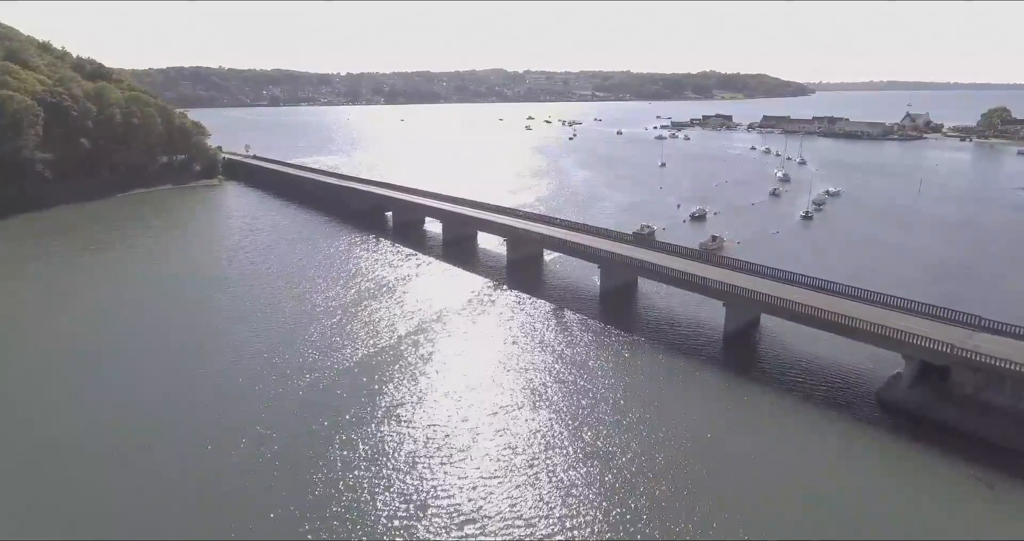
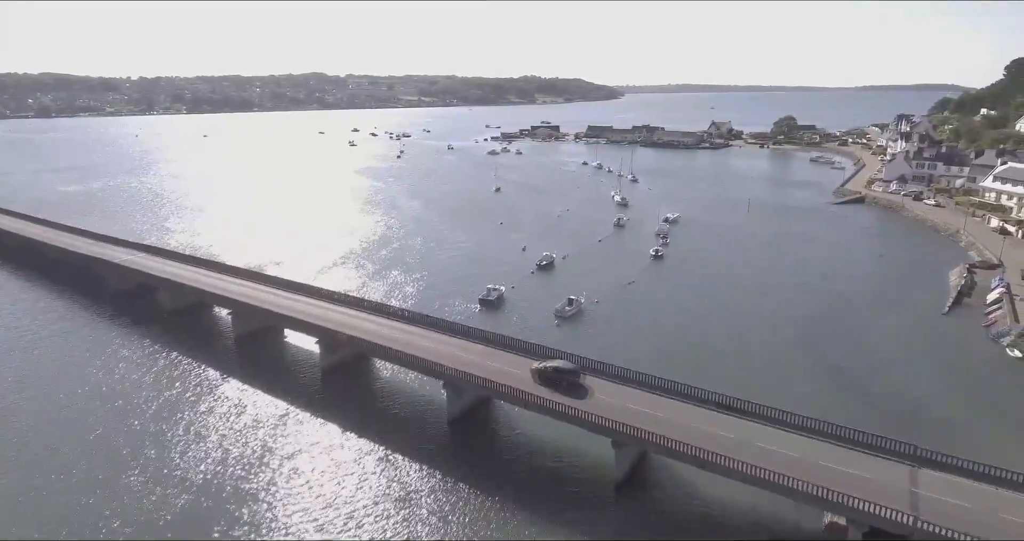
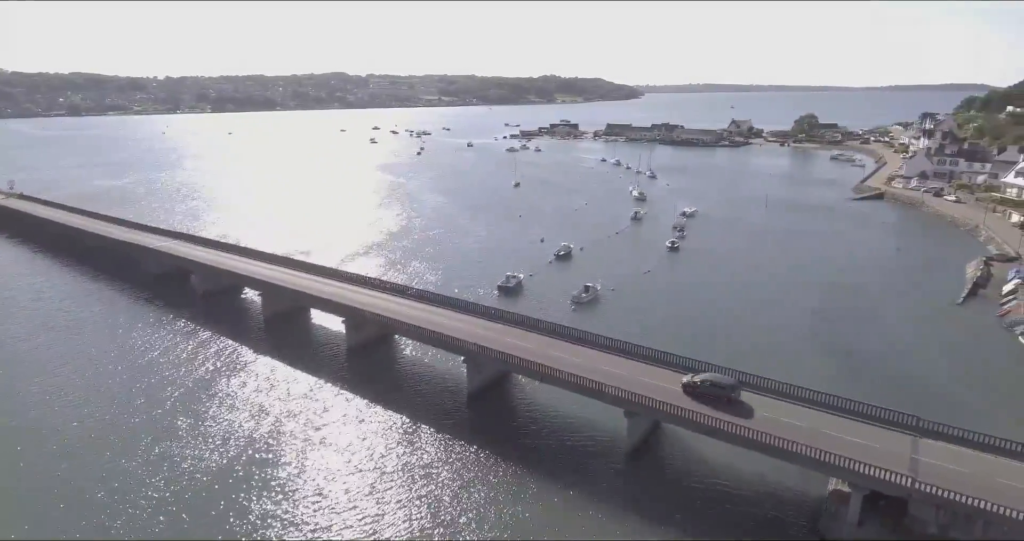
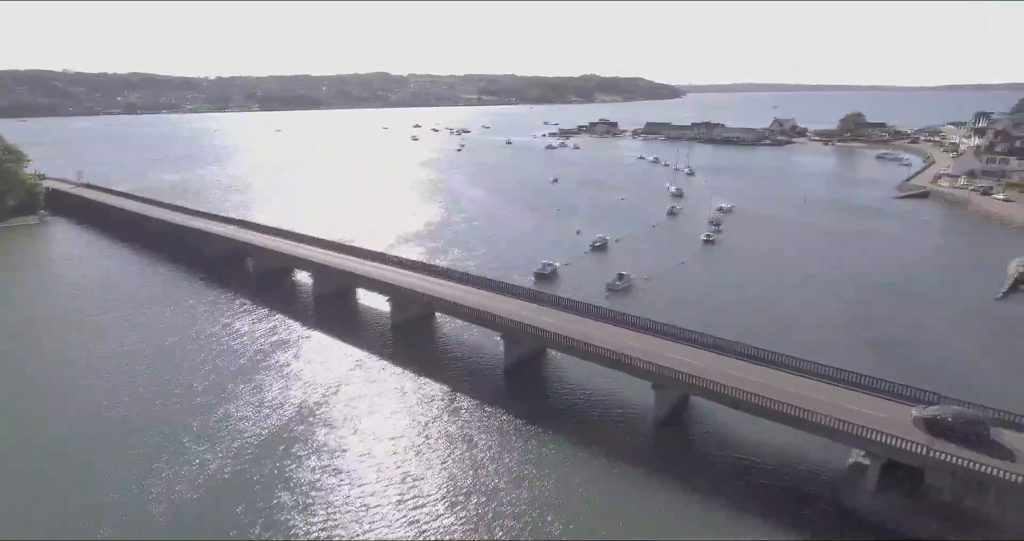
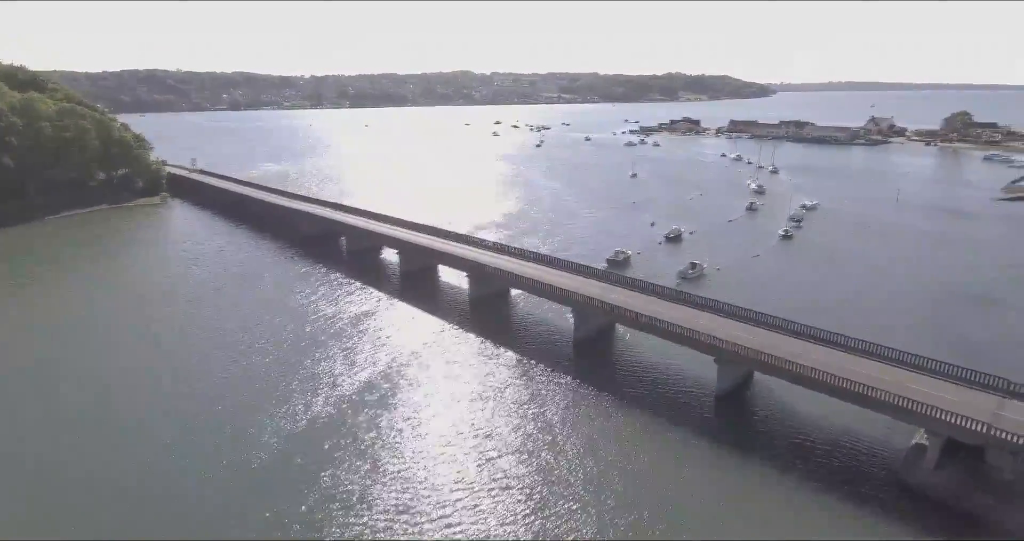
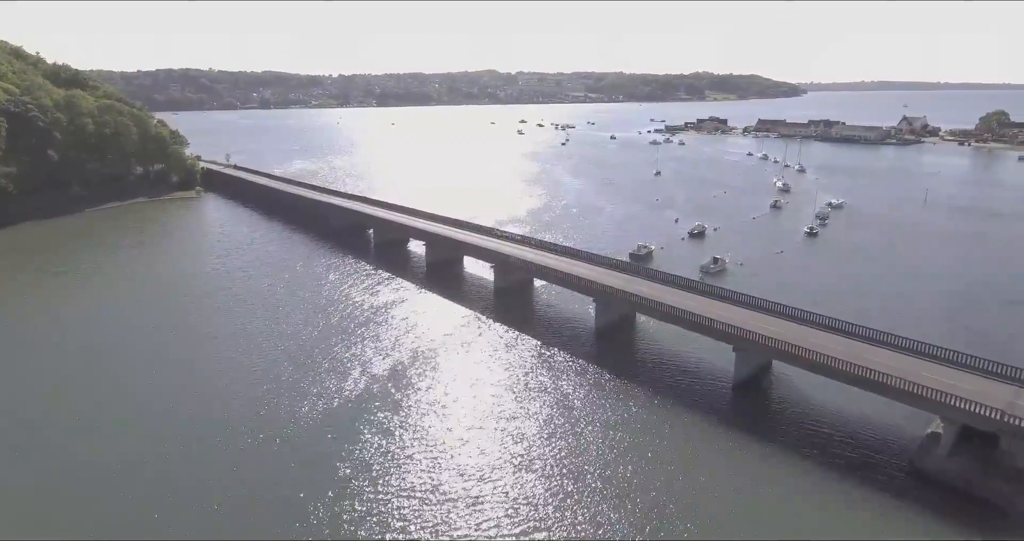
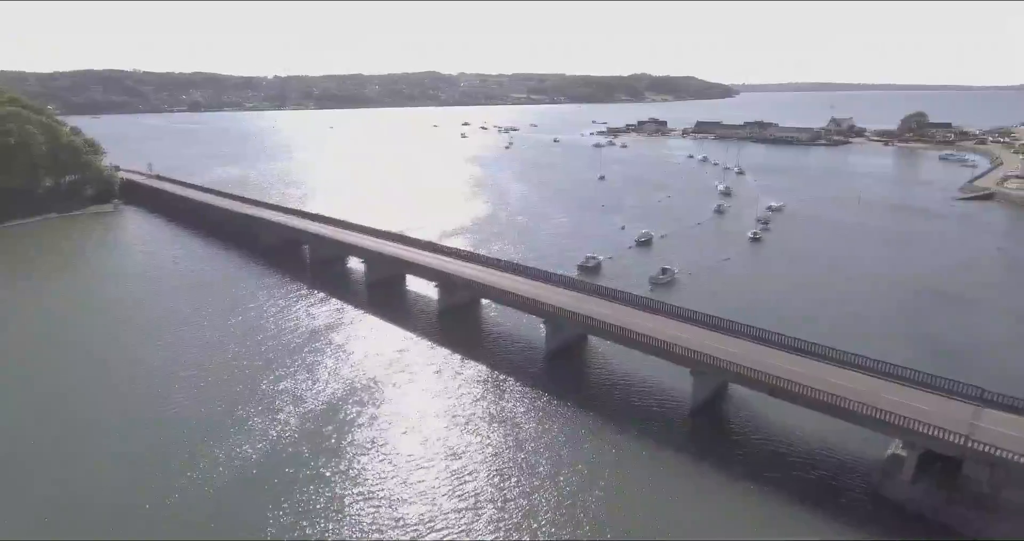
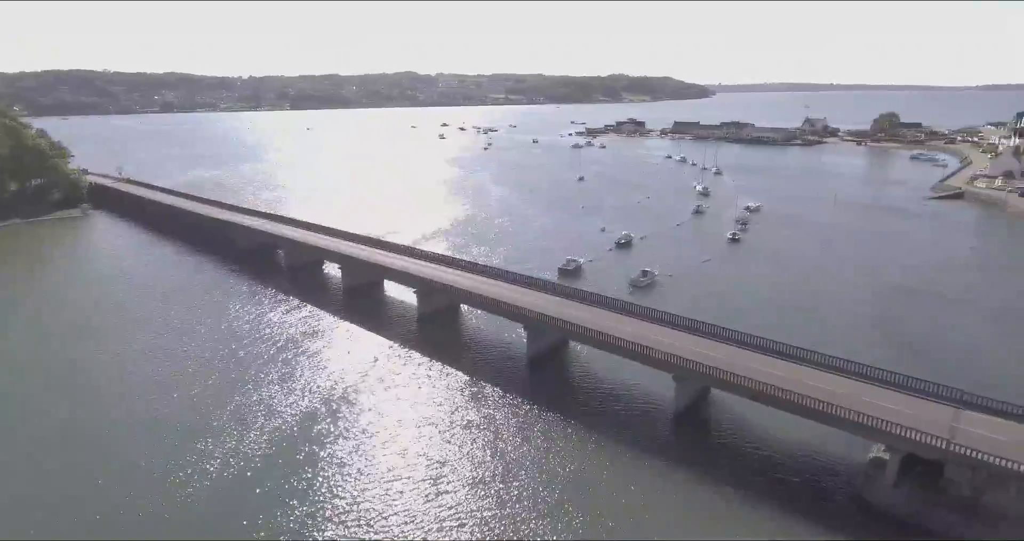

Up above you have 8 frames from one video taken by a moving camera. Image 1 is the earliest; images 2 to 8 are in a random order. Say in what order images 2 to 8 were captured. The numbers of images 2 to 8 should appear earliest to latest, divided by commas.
6, 5, 7, 8, 4, 3, 2
